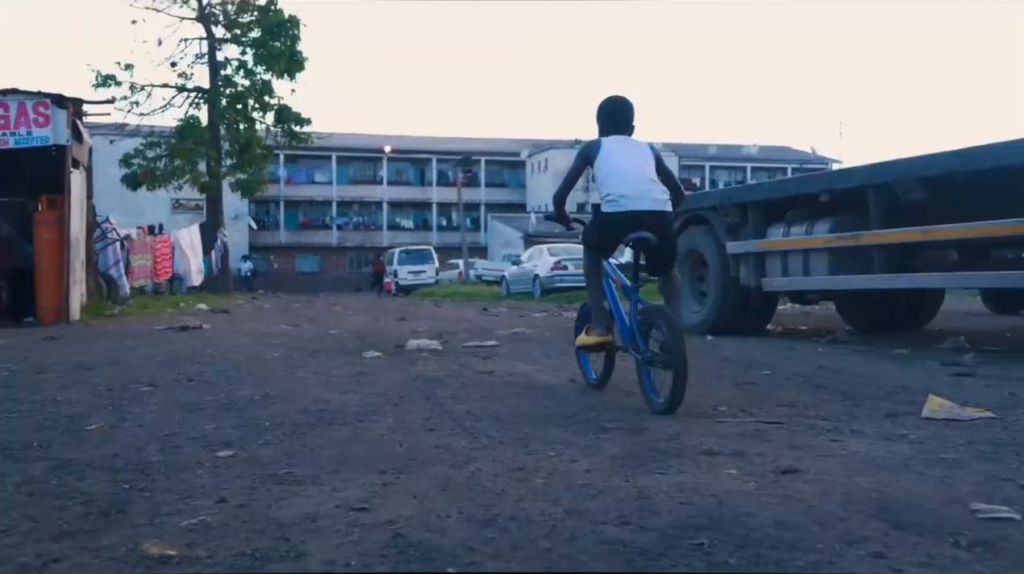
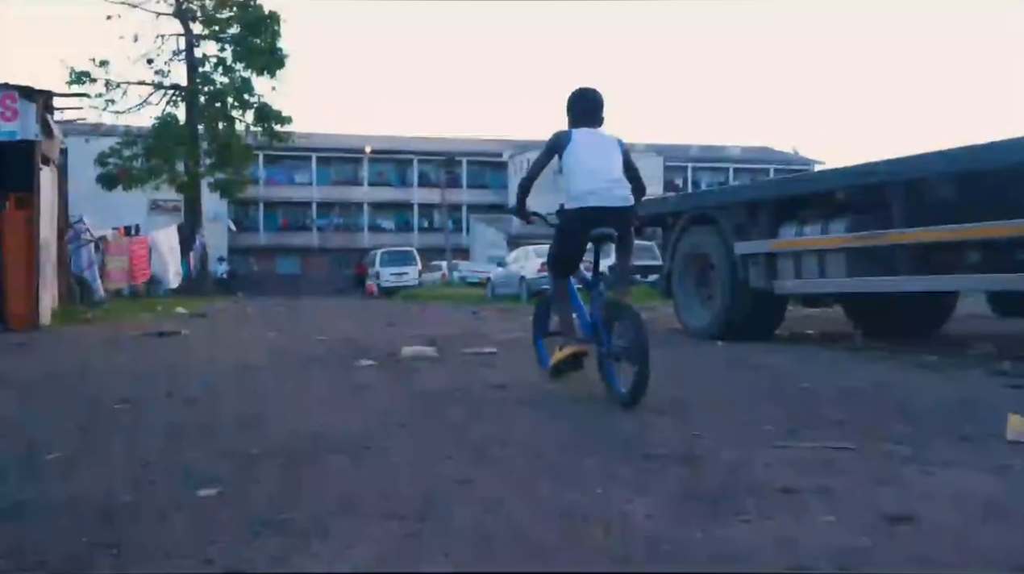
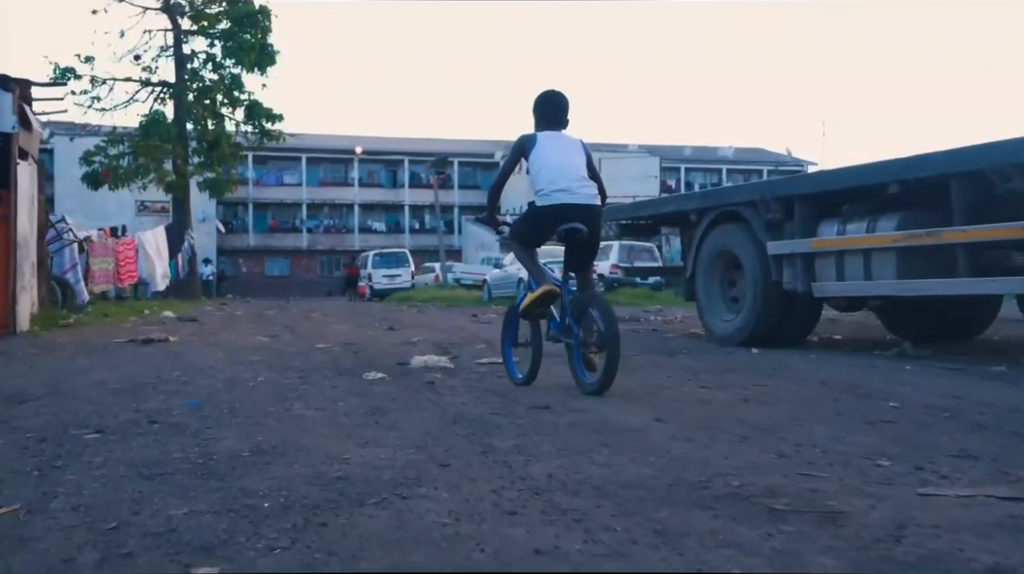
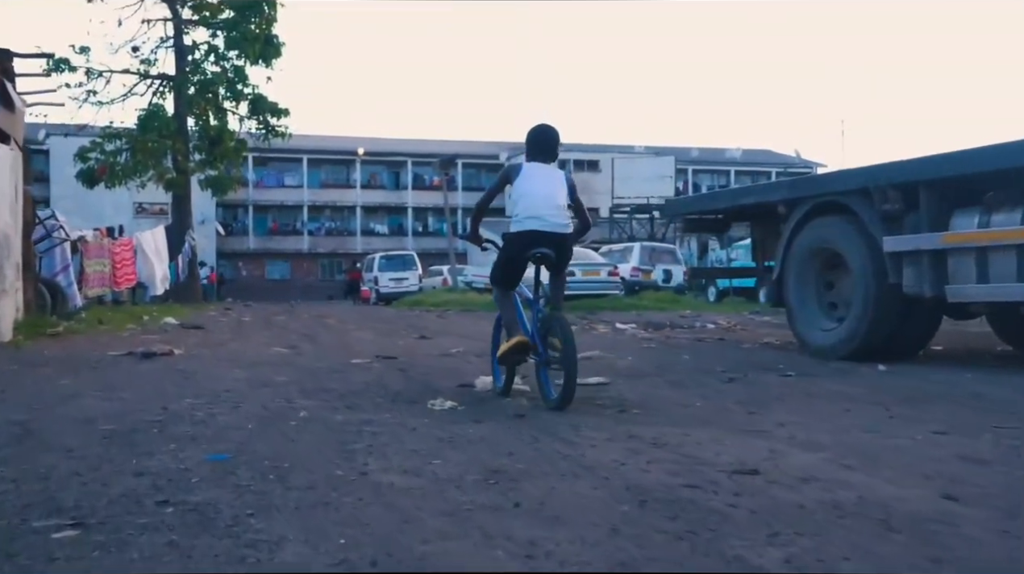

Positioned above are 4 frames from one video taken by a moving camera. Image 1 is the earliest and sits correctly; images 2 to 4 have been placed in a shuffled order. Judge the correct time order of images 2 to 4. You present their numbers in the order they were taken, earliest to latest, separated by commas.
2, 3, 4
